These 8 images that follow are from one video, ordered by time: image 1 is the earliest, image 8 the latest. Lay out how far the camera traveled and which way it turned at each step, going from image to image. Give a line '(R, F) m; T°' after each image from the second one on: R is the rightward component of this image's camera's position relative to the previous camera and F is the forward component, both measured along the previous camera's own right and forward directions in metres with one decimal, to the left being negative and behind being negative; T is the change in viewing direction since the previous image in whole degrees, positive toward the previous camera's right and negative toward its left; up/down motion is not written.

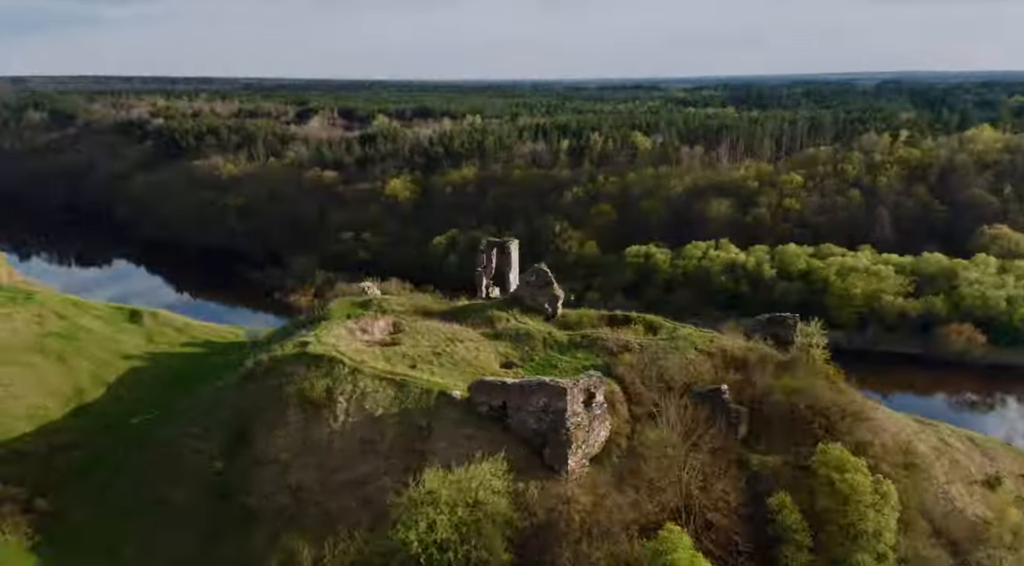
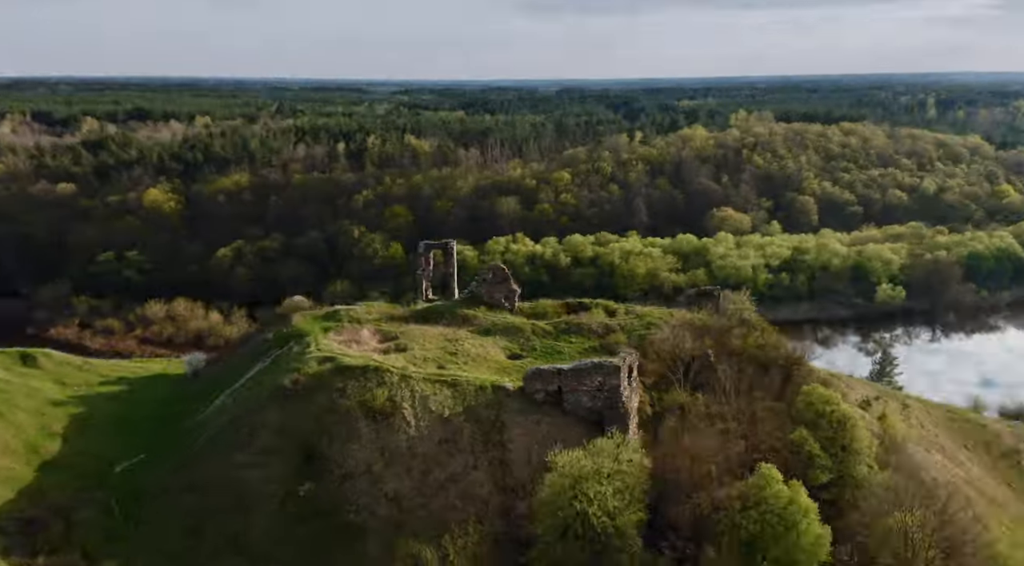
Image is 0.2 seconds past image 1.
(-10.4, +0.3) m; +20°
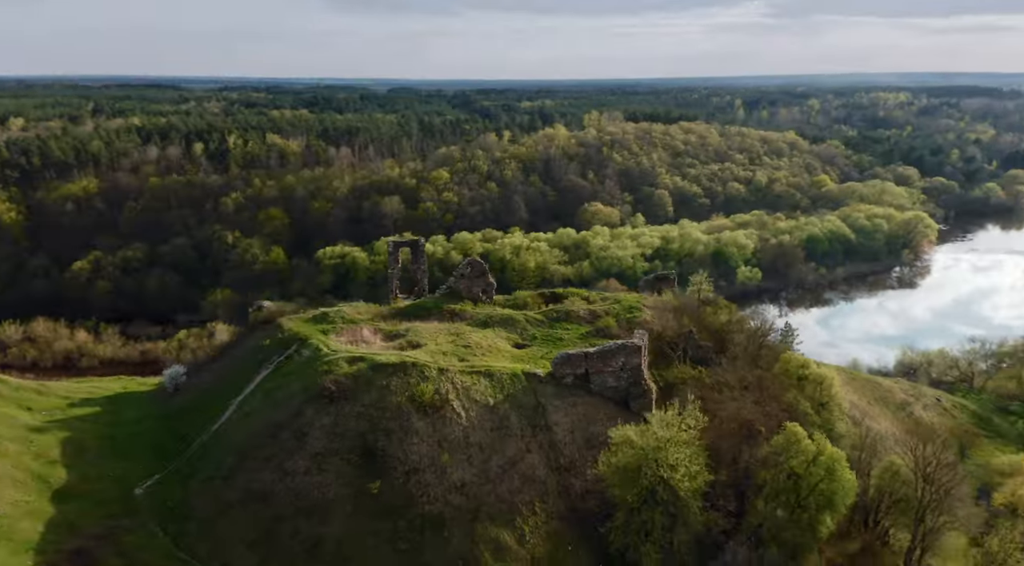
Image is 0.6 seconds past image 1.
(-6.2, -0.1) m; +12°
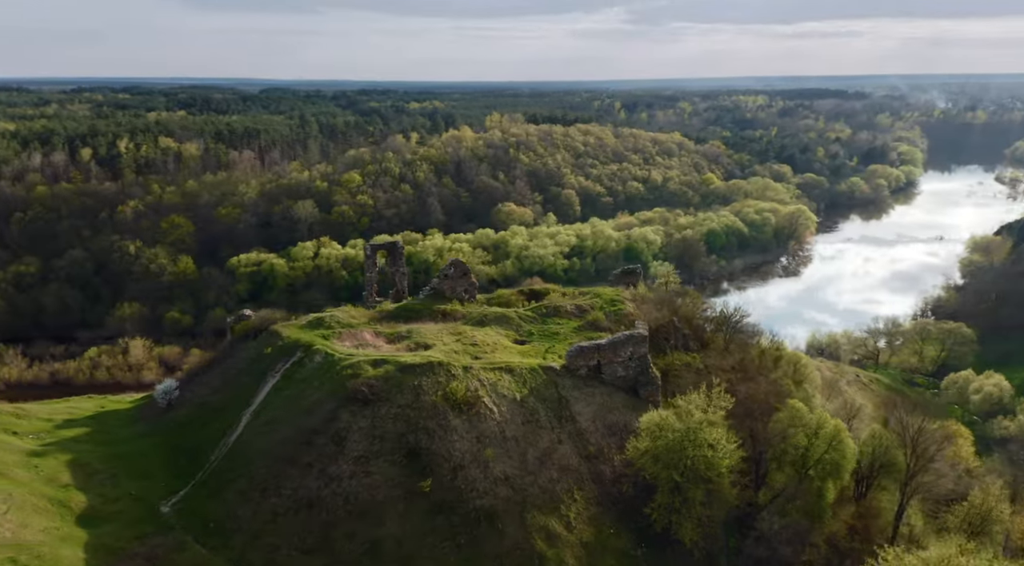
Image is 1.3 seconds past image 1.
(-4.3, -0.3) m; +8°
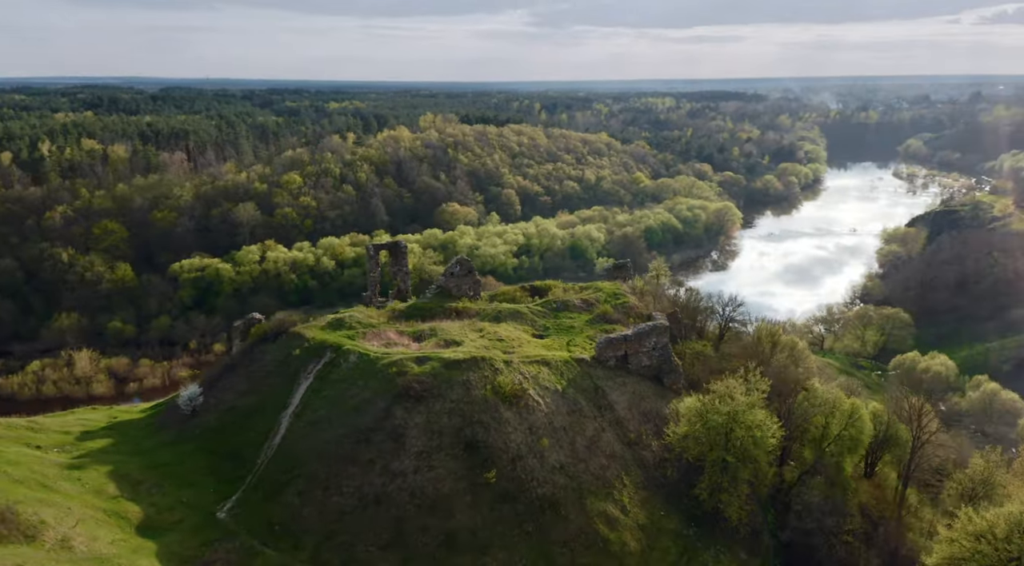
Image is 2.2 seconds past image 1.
(-3.9, -0.3) m; +6°
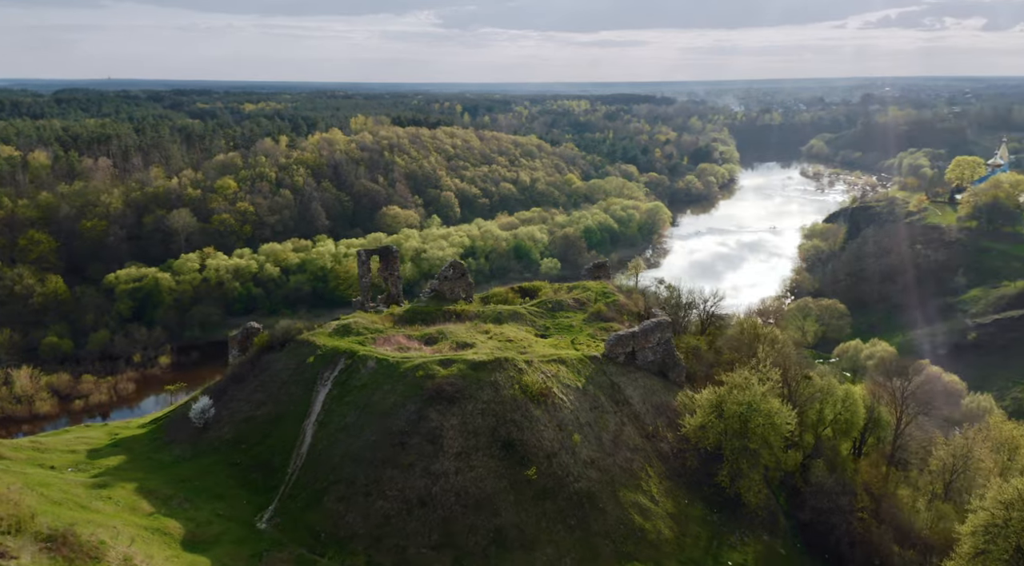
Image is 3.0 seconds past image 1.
(-3.2, -0.4) m; +5°
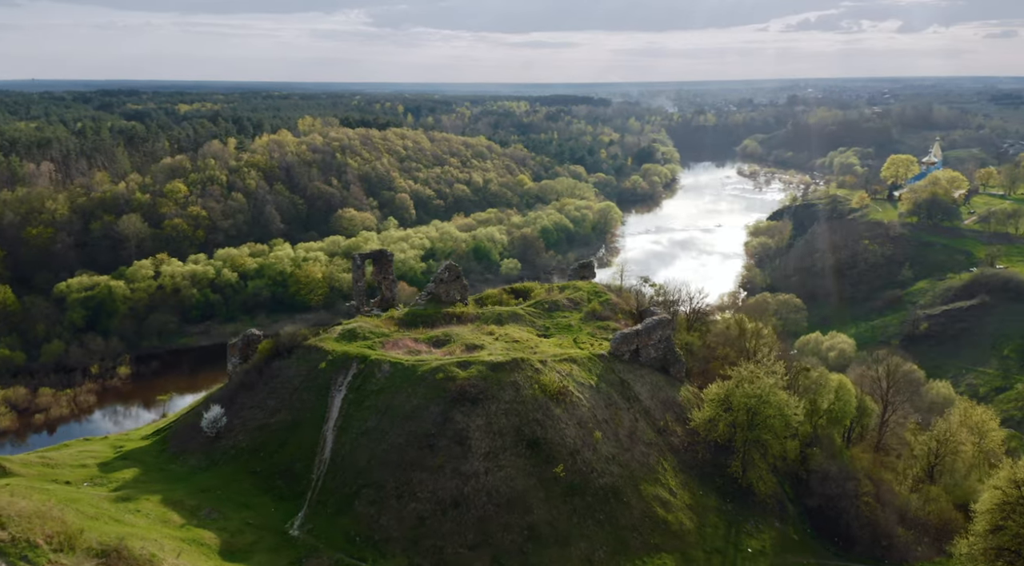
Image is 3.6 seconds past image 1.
(-2.4, -0.3) m; +4°
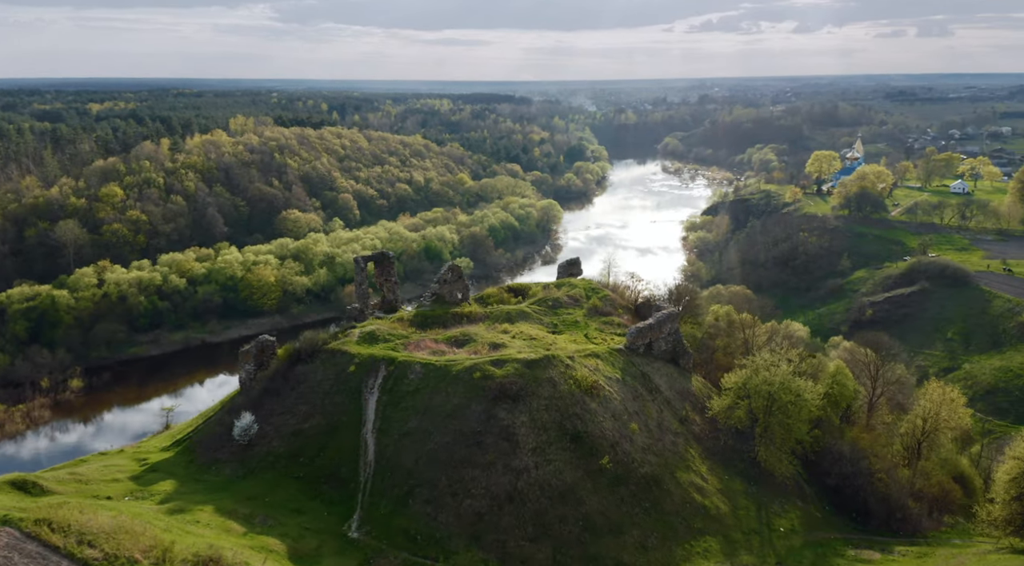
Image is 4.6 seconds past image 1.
(-3.4, -0.5) m; +5°
